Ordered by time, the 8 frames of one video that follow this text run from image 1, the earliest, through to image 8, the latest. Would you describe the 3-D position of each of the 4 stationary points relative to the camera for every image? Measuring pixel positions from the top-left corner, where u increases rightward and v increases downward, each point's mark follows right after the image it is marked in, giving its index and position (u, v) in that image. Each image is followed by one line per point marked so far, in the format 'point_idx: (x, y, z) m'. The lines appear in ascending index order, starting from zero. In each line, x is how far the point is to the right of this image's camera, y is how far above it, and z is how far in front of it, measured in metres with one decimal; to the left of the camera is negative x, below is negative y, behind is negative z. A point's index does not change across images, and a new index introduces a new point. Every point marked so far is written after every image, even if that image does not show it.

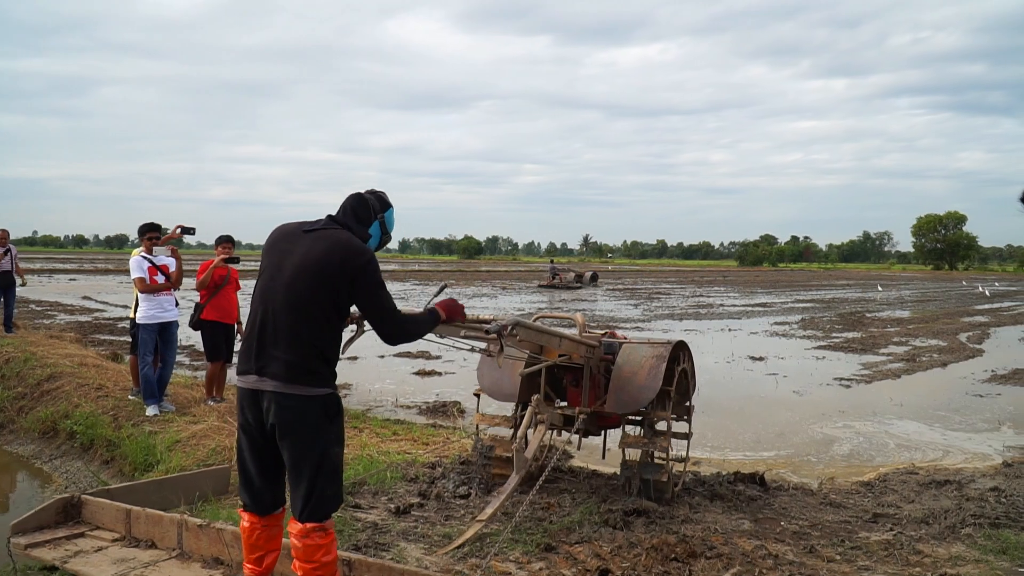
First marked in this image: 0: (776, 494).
0: (+2.2, -1.7, +6.3) m
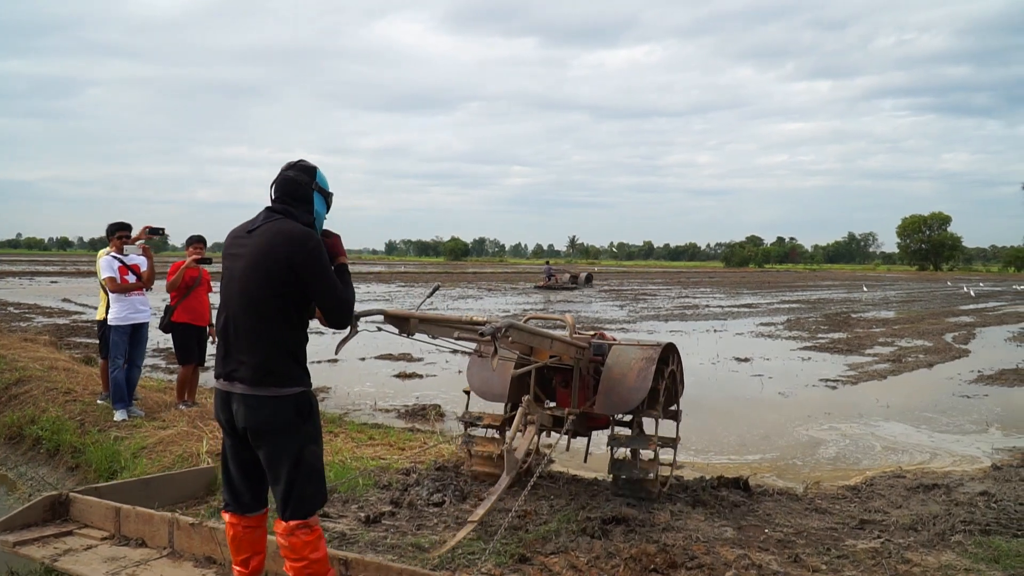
0: (+2.0, -1.7, +6.1) m
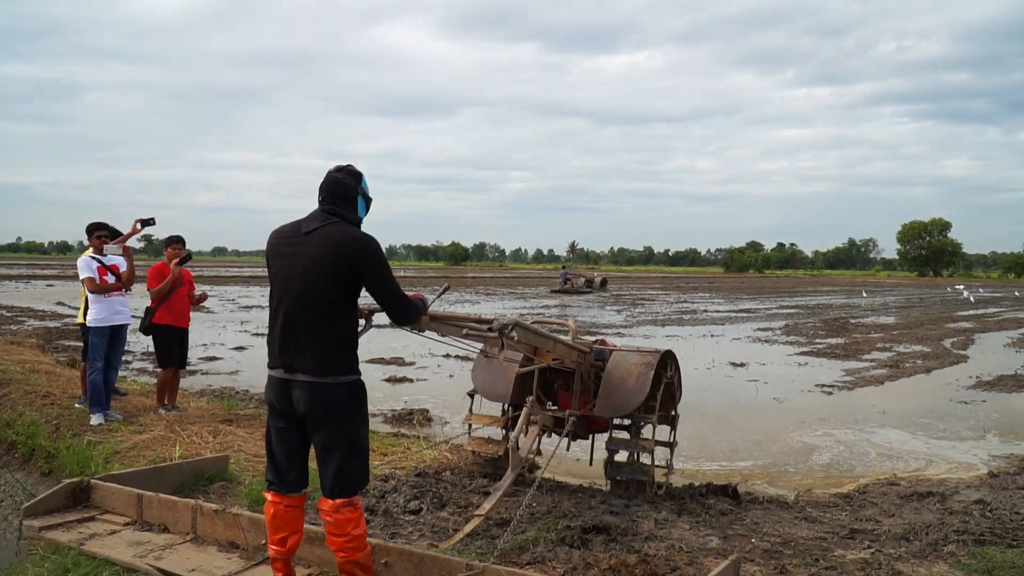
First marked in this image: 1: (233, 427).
0: (+1.8, -1.7, +5.9) m
1: (-2.9, -1.4, +7.8) m
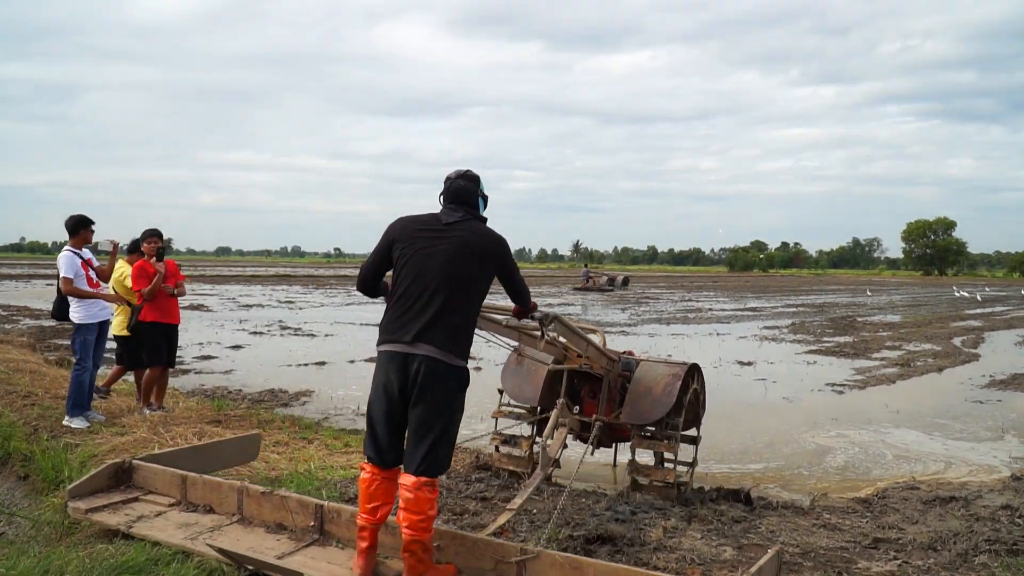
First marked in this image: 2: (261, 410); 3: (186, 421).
0: (+1.8, -1.6, +5.6) m
1: (-2.9, -1.4, +7.5) m
2: (-3.0, -1.4, +9.0) m
3: (-3.3, -1.3, +7.6) m
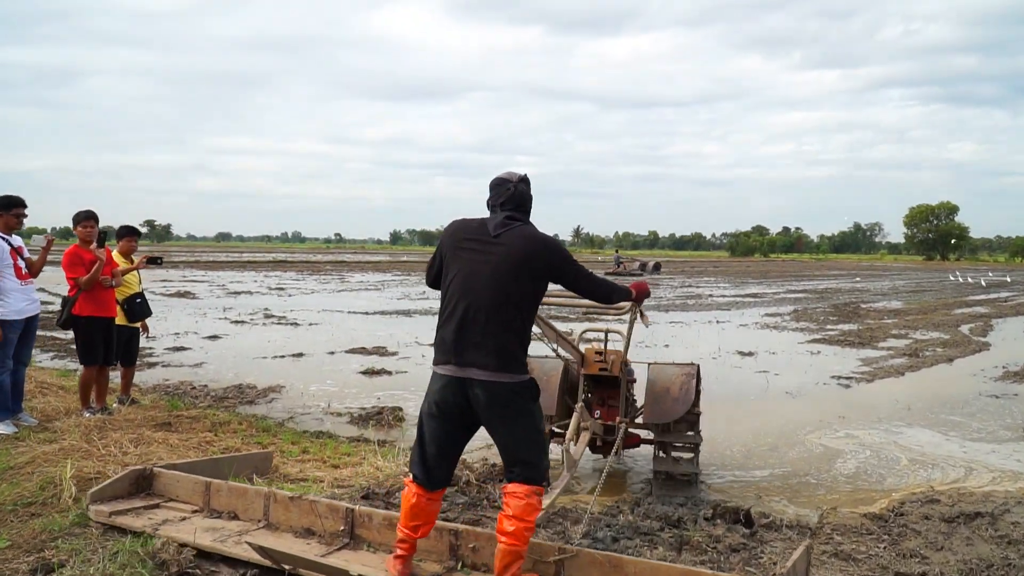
0: (+1.6, -1.6, +4.9) m
1: (-3.1, -1.3, +6.8) m
2: (-3.2, -1.3, +8.3) m
3: (-3.5, -1.3, +6.9) m
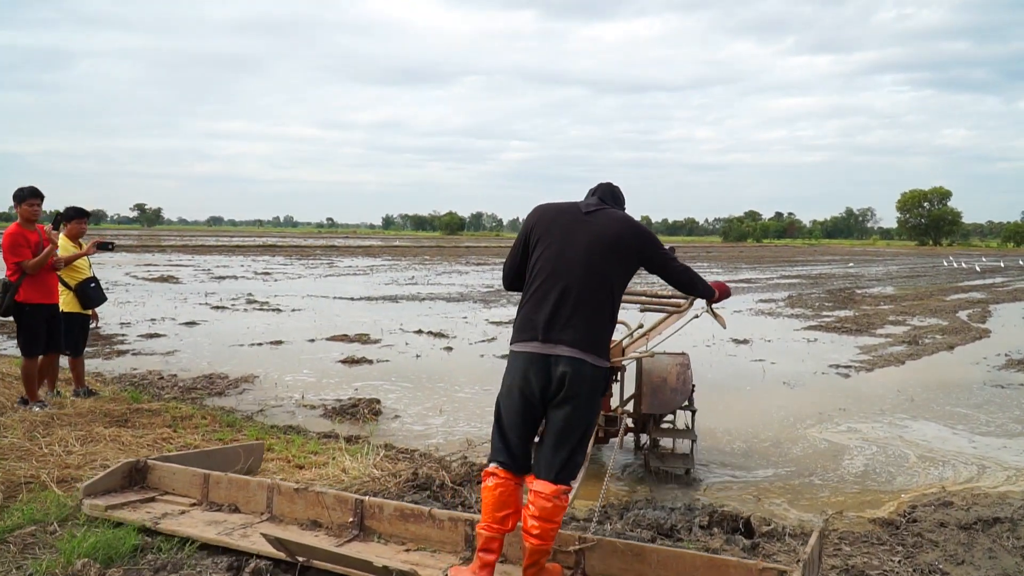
0: (+1.5, -1.5, +4.5) m
1: (-3.2, -1.2, +6.3) m
2: (-3.4, -1.2, +7.8) m
3: (-3.6, -1.1, +6.4) m
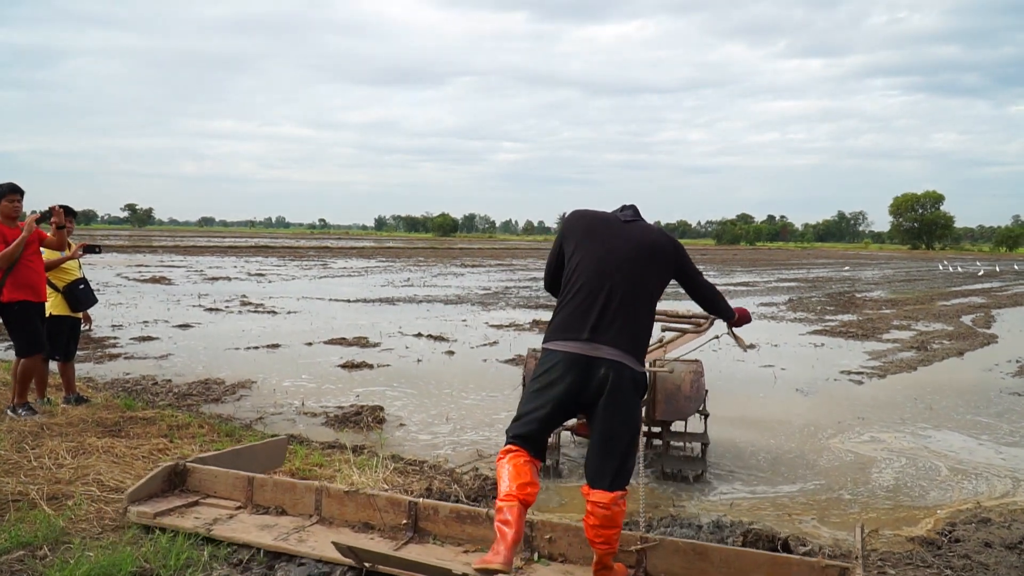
0: (+1.6, -1.5, +4.2) m
1: (-3.1, -1.2, +6.0) m
2: (-3.3, -1.2, +7.5) m
3: (-3.5, -1.1, +6.0) m
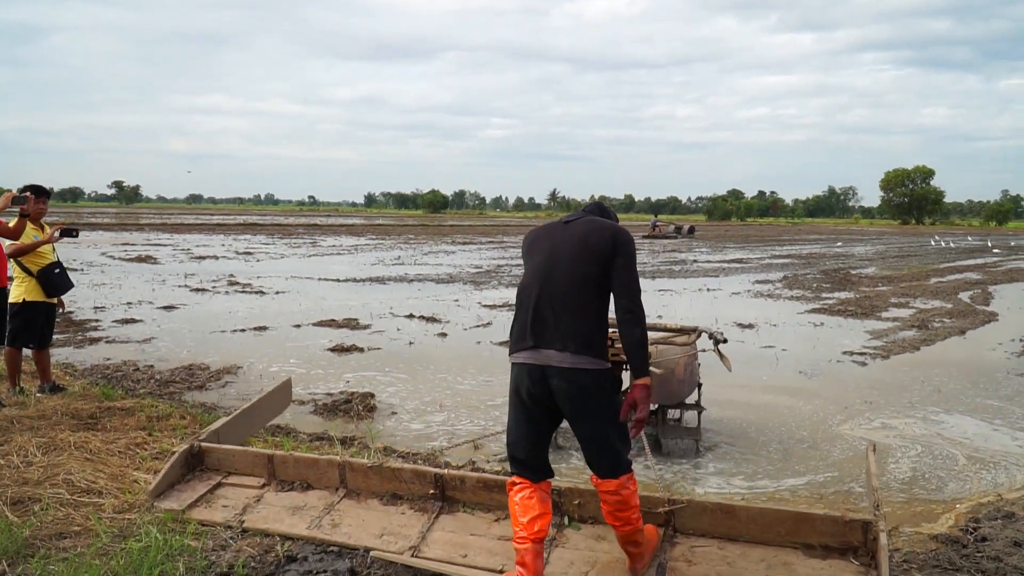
0: (+1.6, -1.5, +3.9) m
1: (-3.1, -1.1, +5.6) m
2: (-3.3, -1.0, +7.2) m
3: (-3.5, -1.0, +5.7) m
